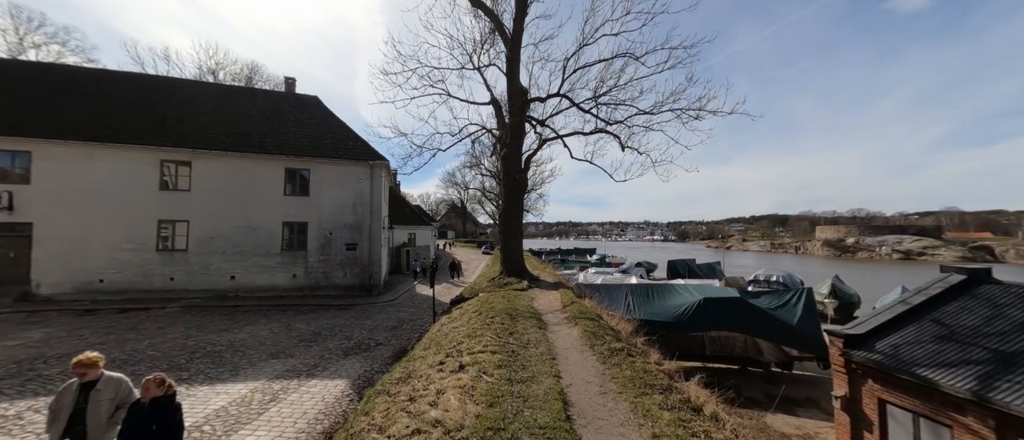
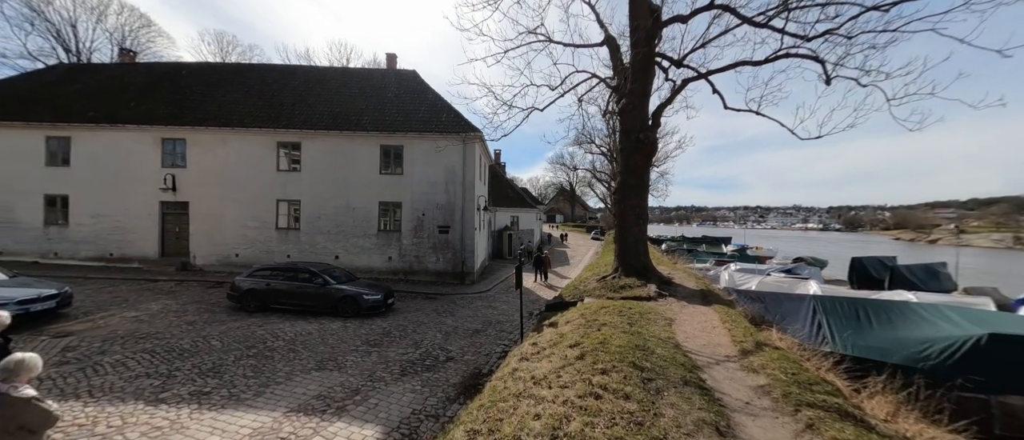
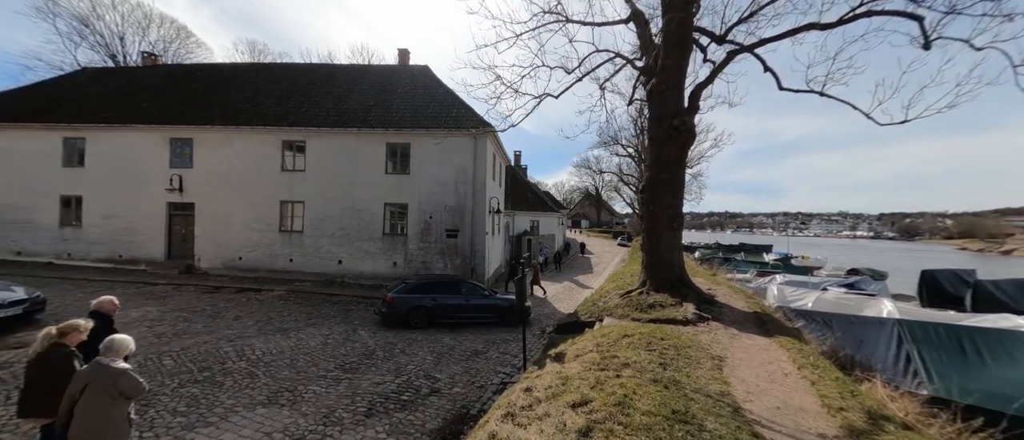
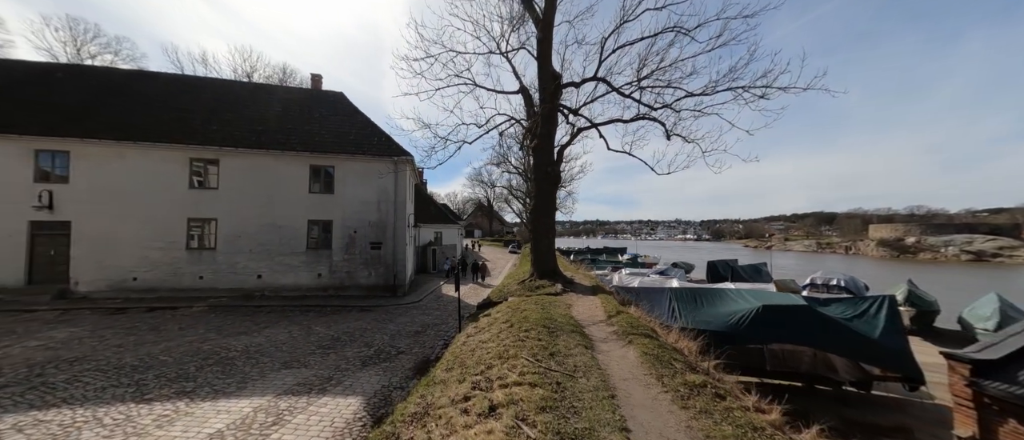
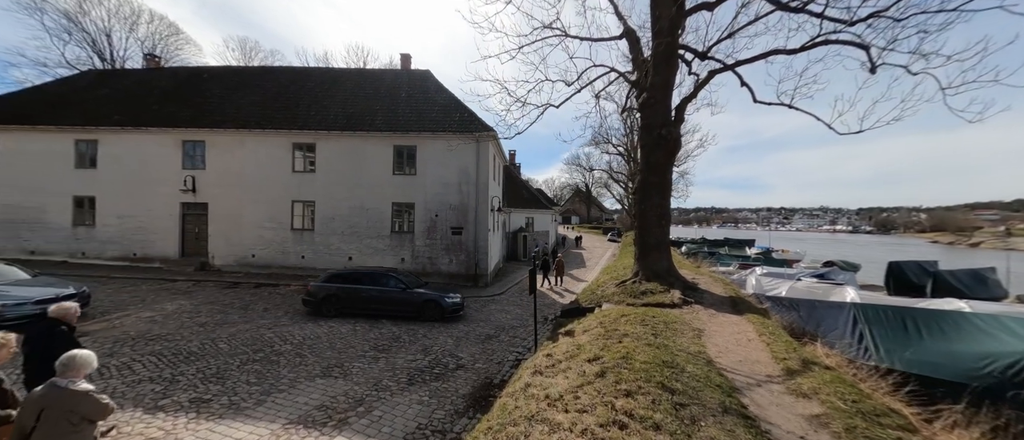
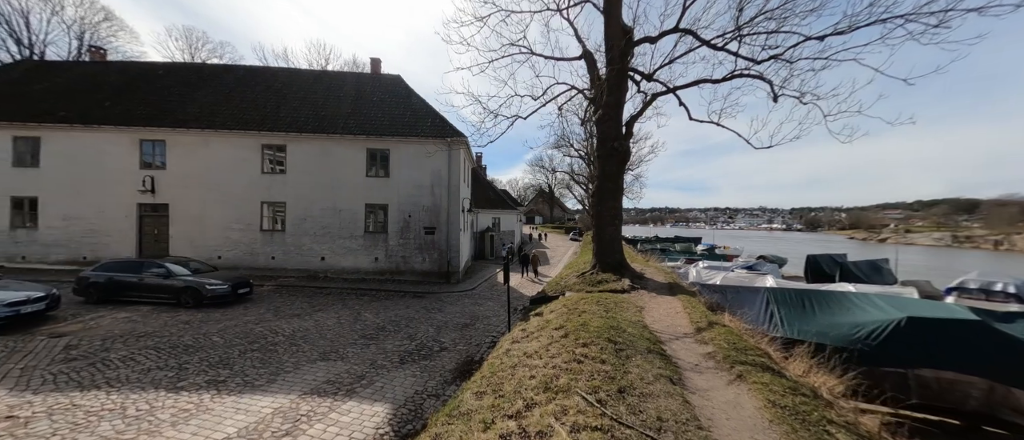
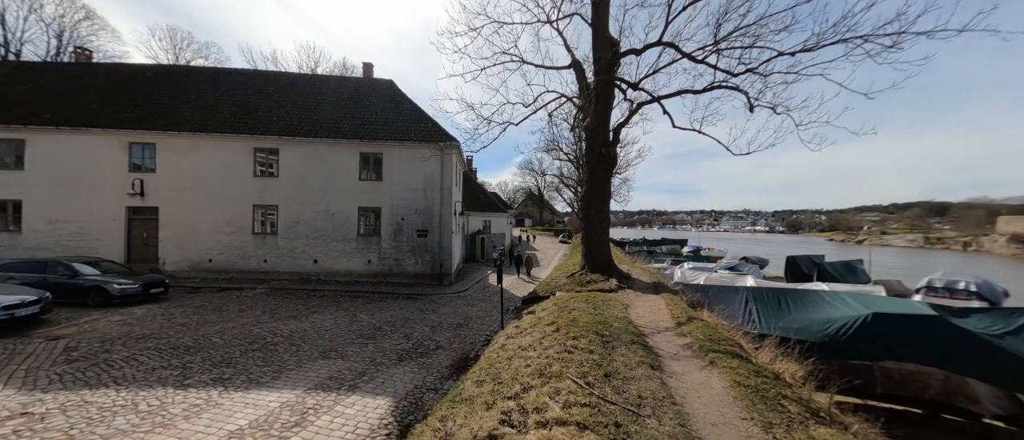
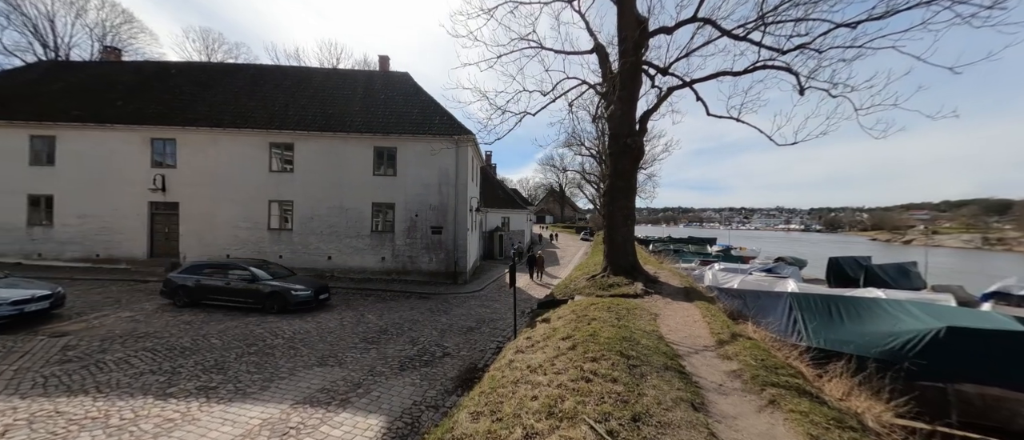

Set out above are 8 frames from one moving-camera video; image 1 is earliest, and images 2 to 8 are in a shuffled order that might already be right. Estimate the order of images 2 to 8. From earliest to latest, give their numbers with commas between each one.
4, 7, 6, 8, 2, 5, 3
